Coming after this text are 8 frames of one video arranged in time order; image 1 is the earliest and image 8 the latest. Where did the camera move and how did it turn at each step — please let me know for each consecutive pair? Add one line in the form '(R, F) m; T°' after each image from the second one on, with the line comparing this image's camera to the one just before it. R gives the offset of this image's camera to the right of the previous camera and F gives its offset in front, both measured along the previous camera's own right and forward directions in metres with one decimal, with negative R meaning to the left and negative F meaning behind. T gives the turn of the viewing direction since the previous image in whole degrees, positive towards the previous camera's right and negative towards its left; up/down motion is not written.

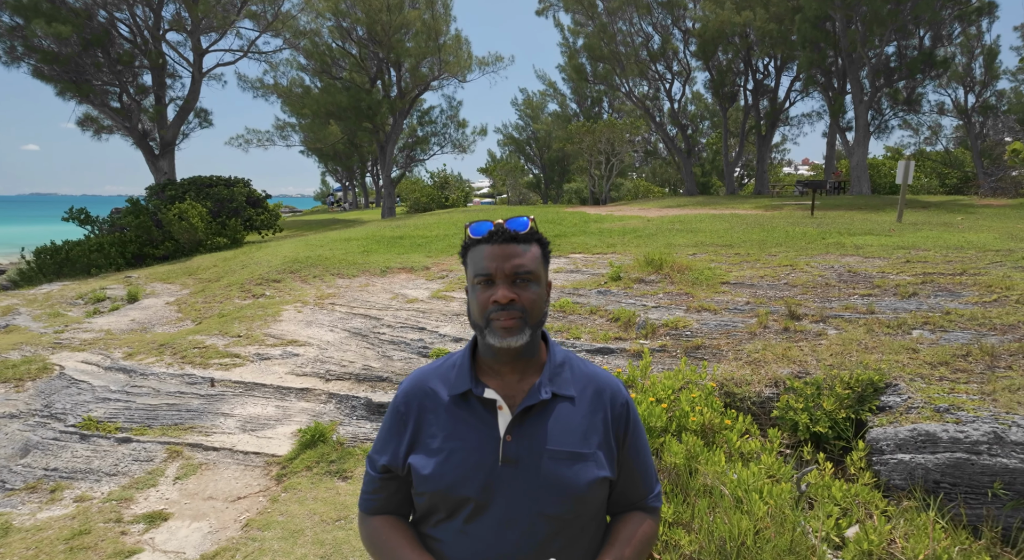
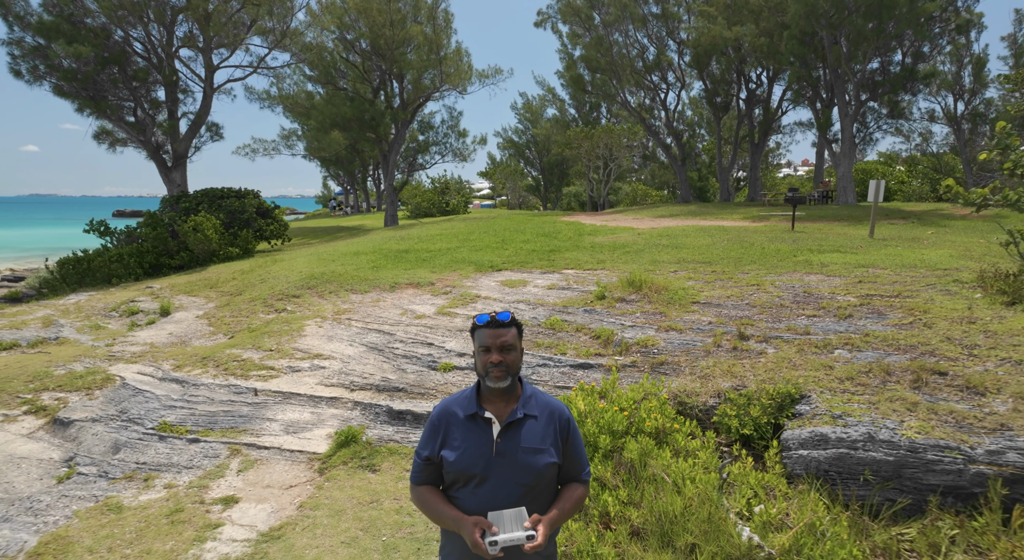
(0.0, -0.7) m; 0°
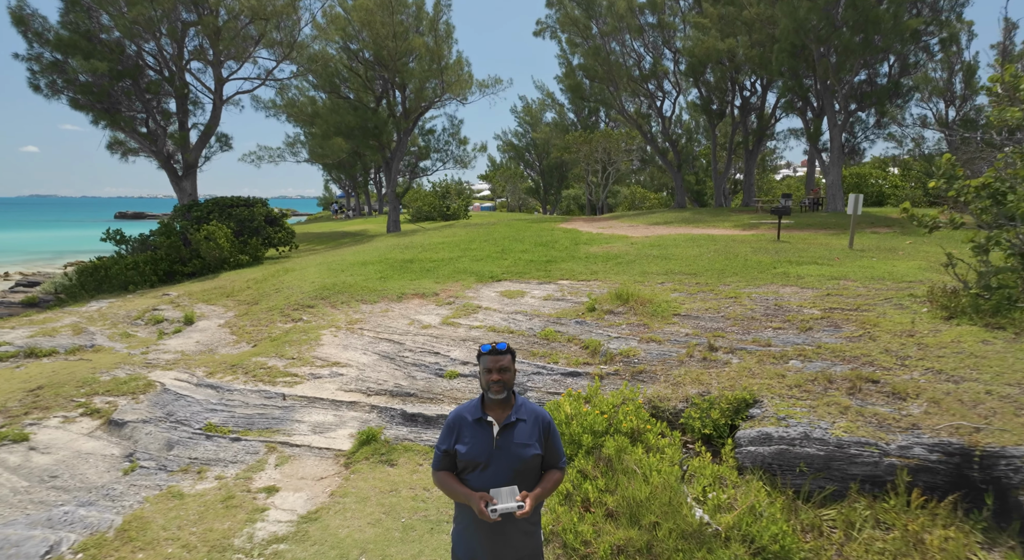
(0.0, -0.6) m; 0°
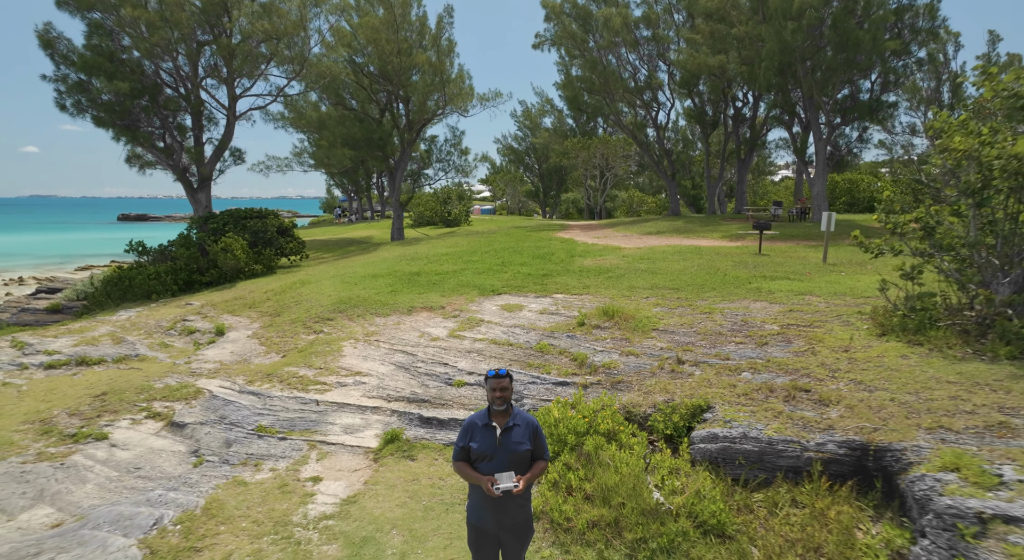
(0.0, -0.9) m; 0°
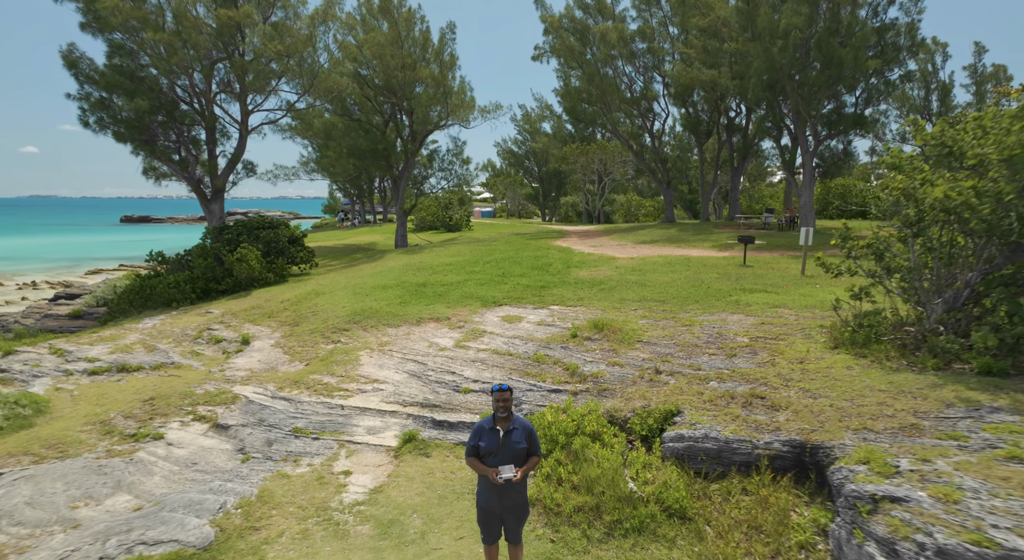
(0.0, -0.9) m; 0°
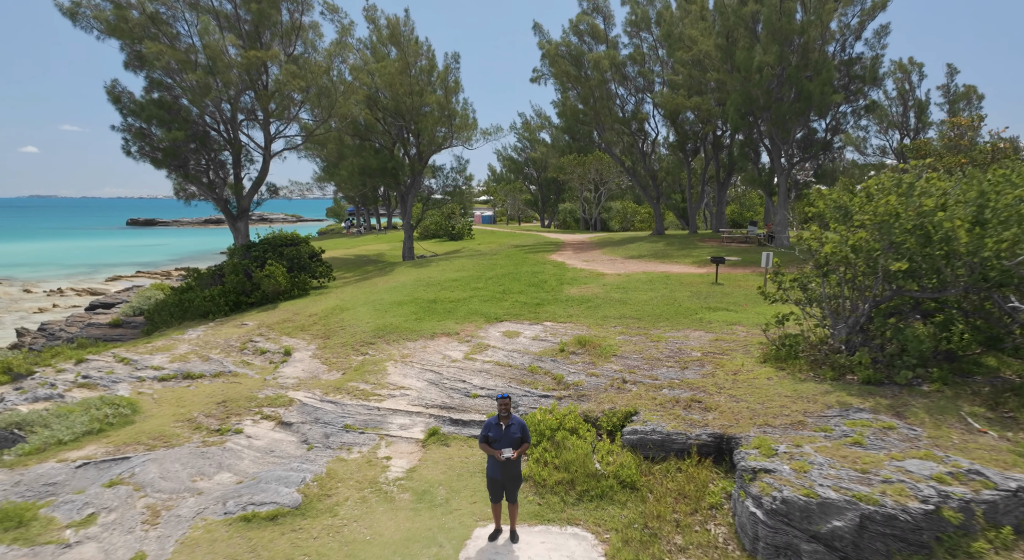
(0.0, -1.9) m; 0°
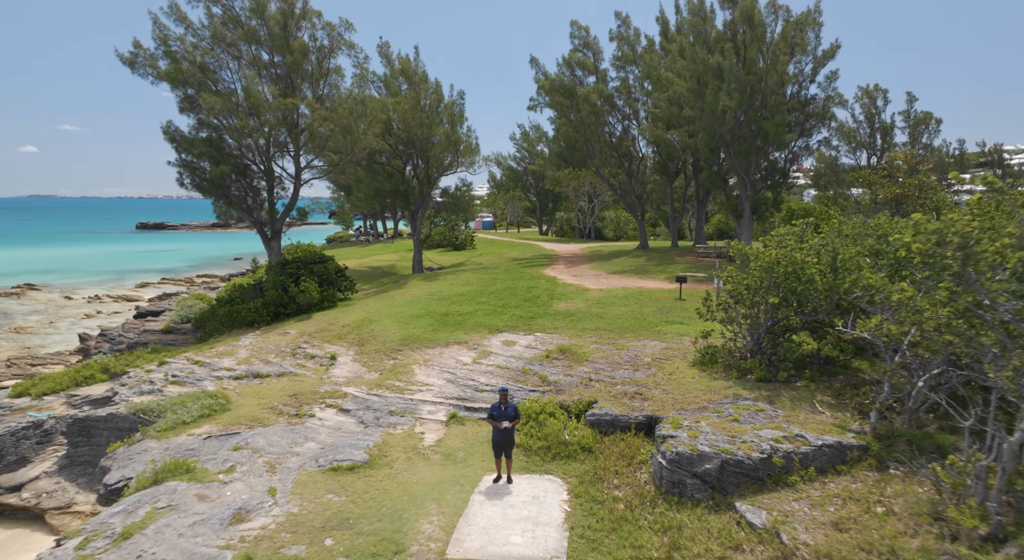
(+0.1, -3.3) m; 0°
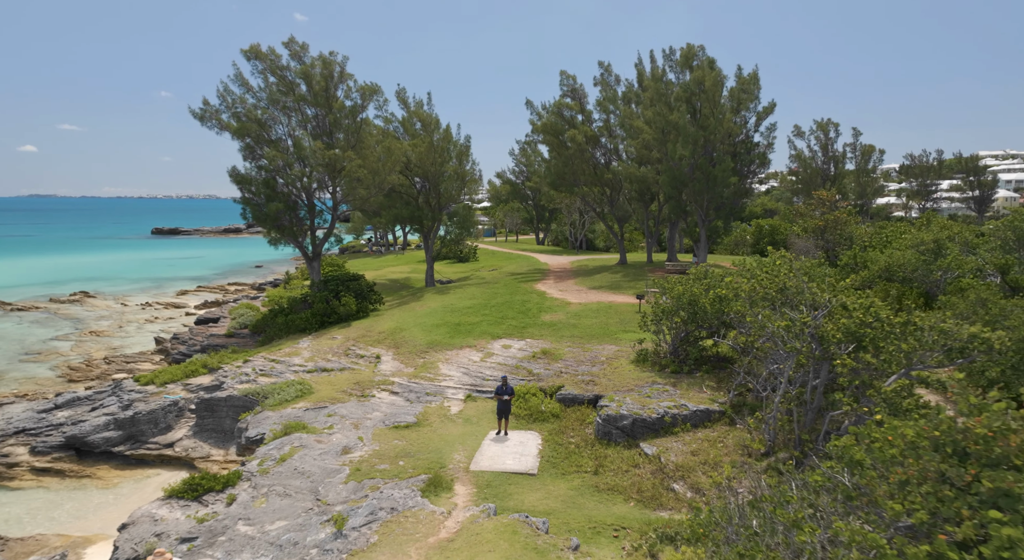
(+0.1, -5.6) m; 0°
